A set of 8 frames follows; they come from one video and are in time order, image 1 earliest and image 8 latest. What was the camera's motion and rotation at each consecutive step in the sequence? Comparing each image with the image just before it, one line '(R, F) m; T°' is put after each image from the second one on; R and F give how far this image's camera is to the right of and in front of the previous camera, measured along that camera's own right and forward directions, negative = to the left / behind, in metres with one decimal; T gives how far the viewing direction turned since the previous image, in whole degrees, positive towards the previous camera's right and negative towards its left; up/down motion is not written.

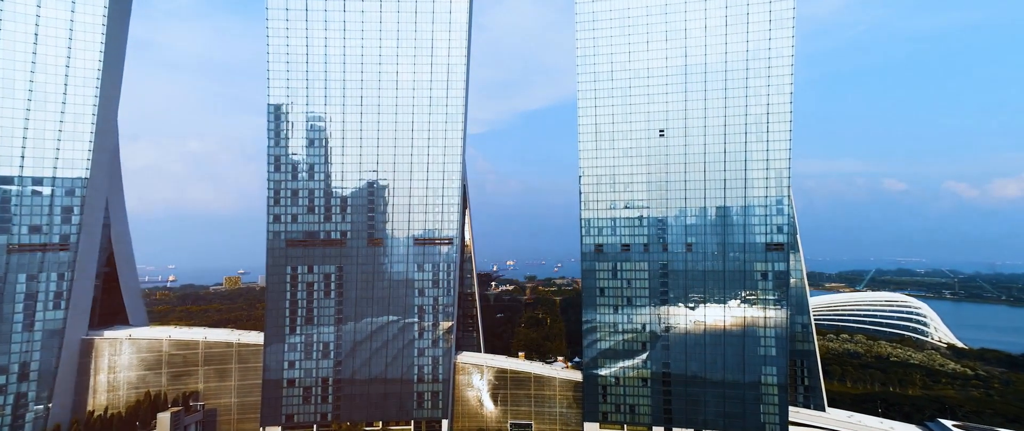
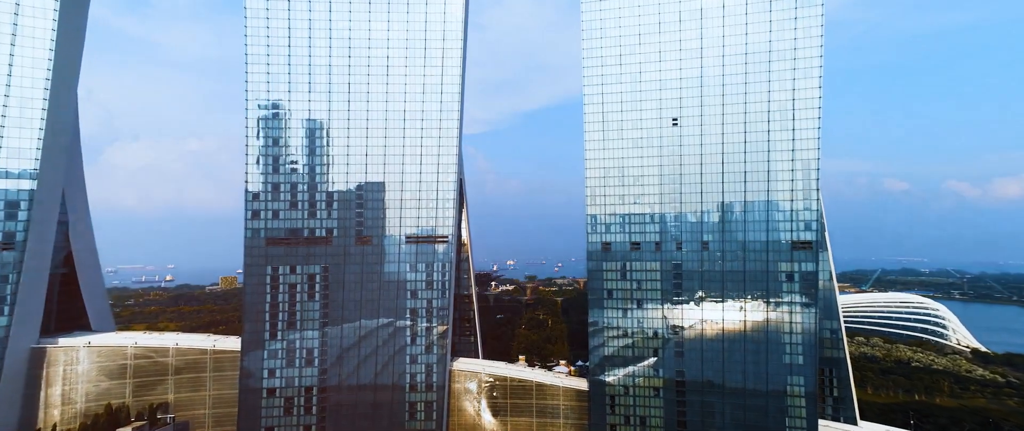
(0.0, +3.2) m; 0°
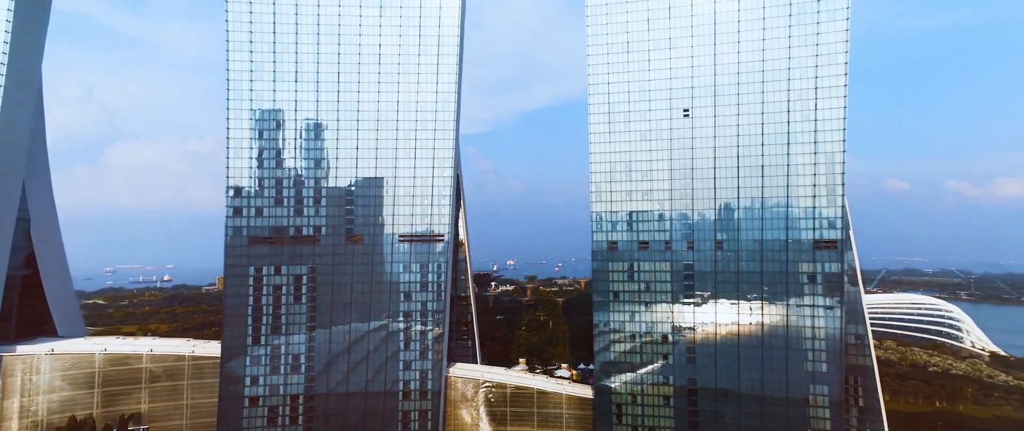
(0.0, +2.4) m; 0°
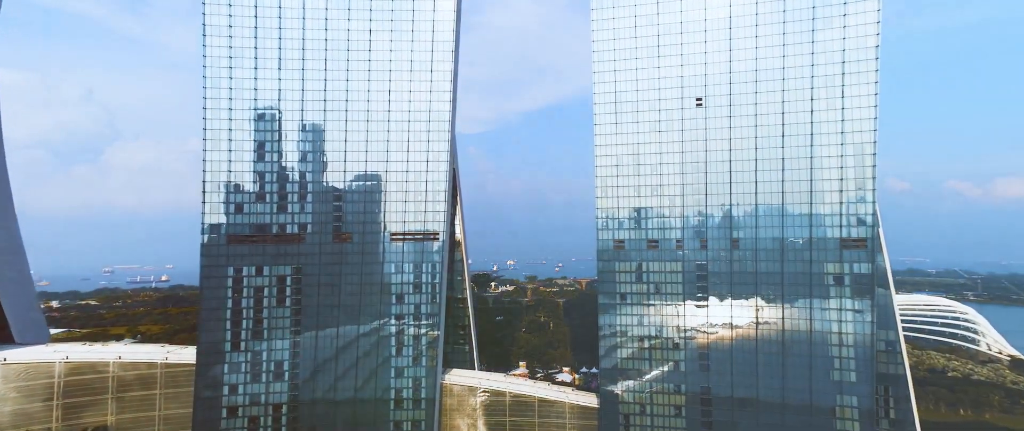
(+0.1, +2.4) m; 0°
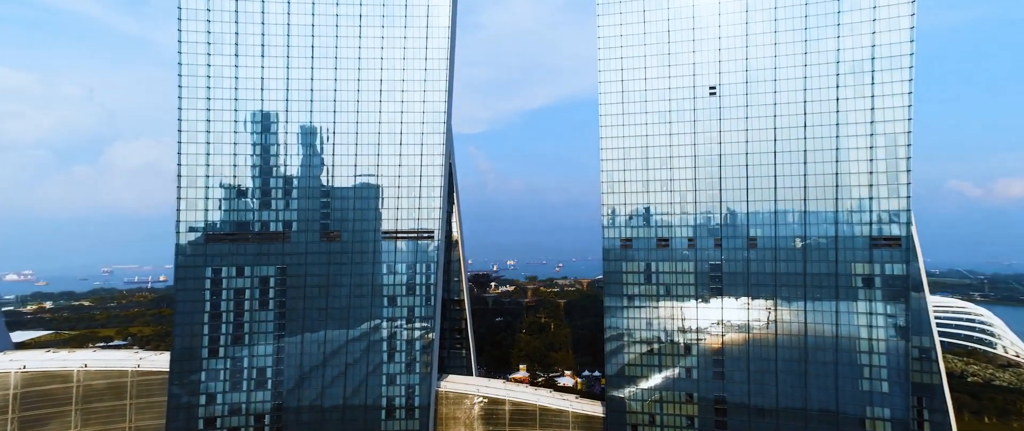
(+0.1, +2.2) m; 0°
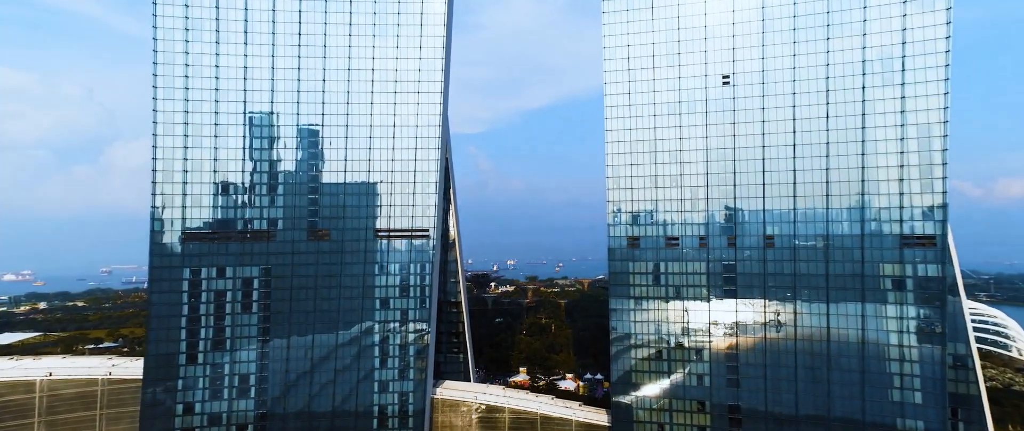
(0.0, +1.9) m; 0°
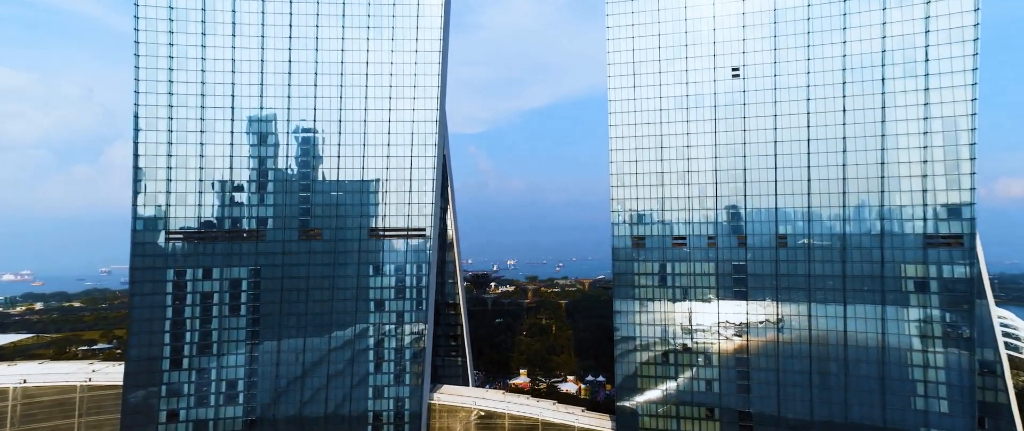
(0.0, +1.3) m; 0°
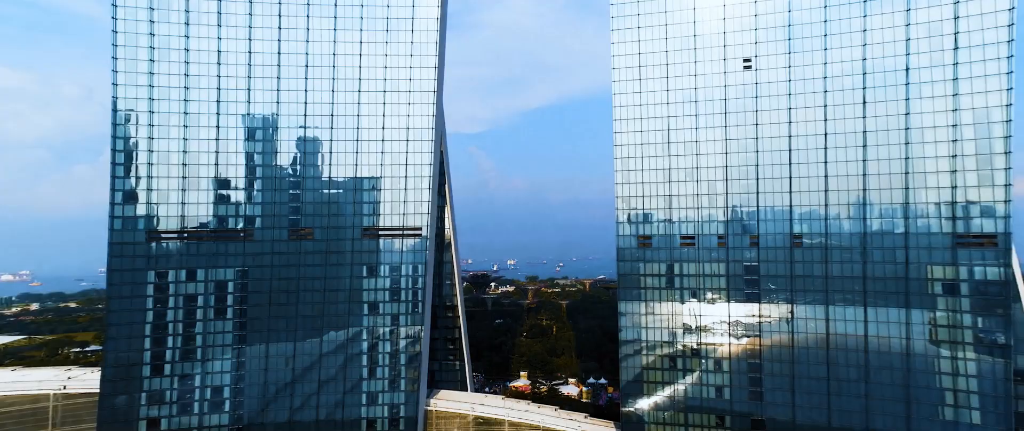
(0.0, +1.4) m; 0°
